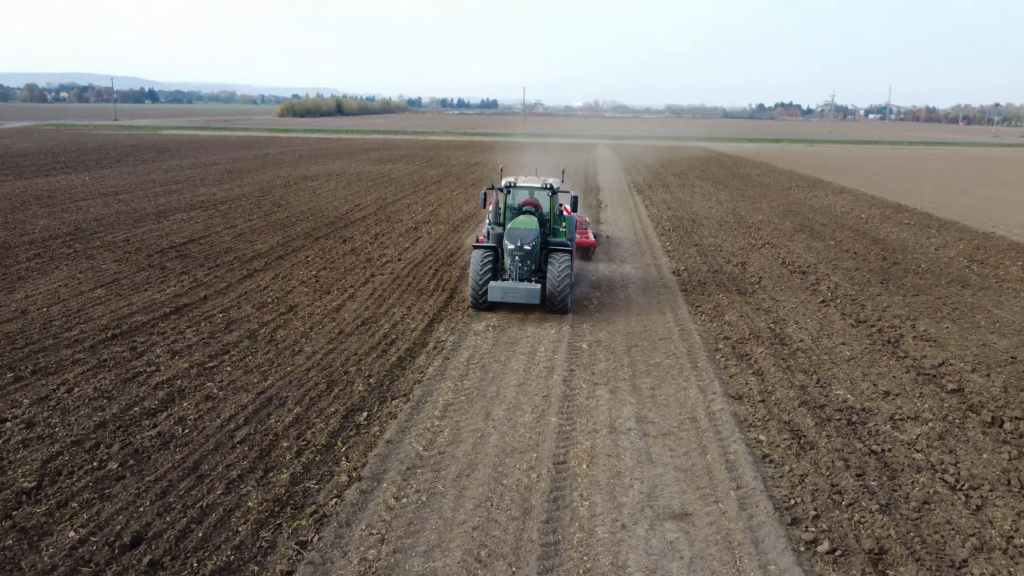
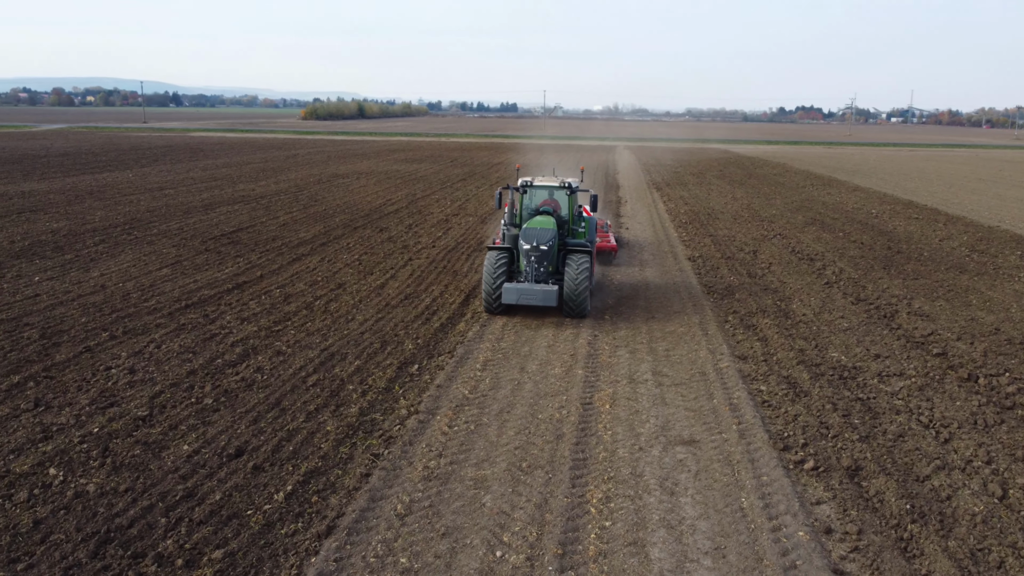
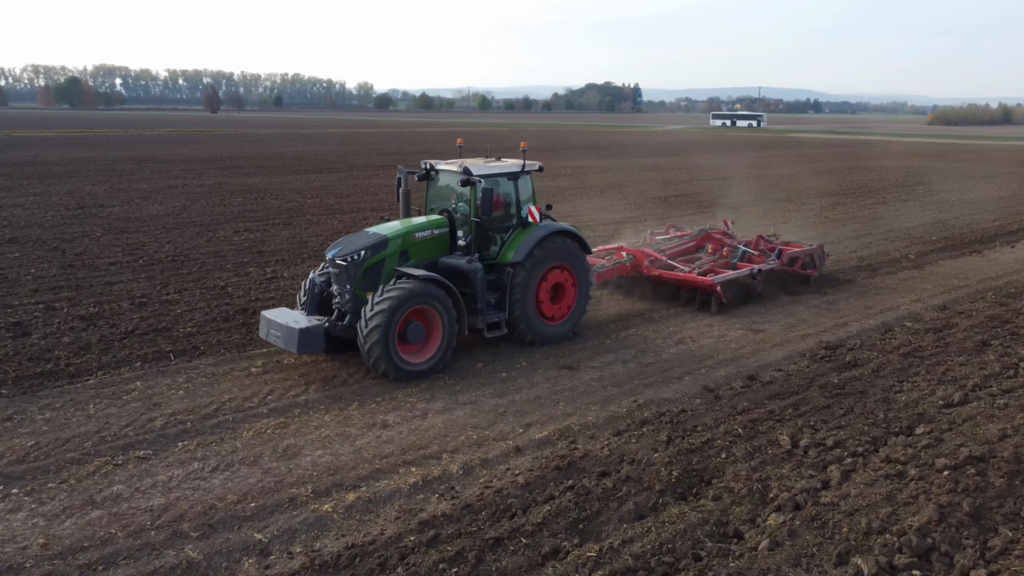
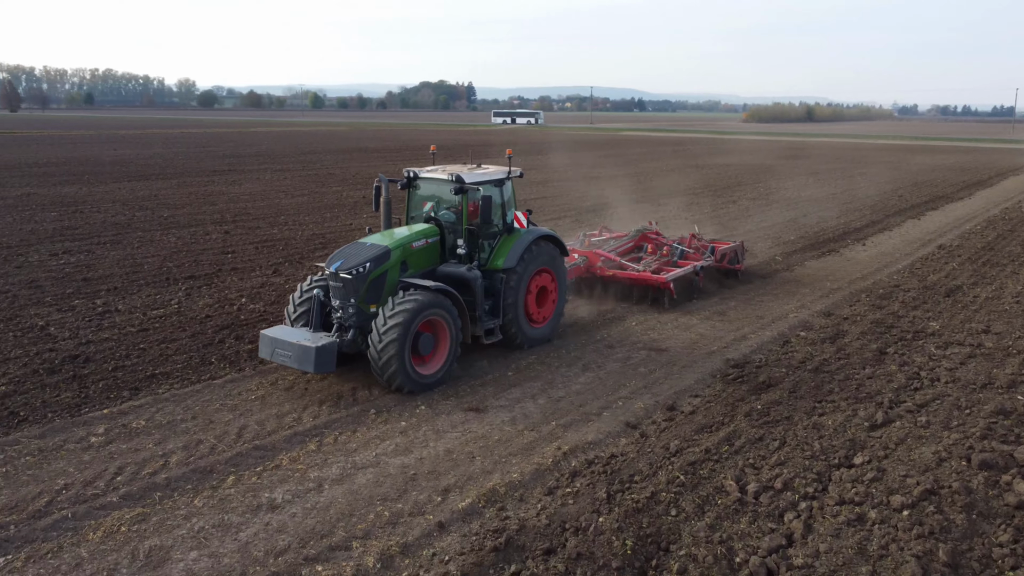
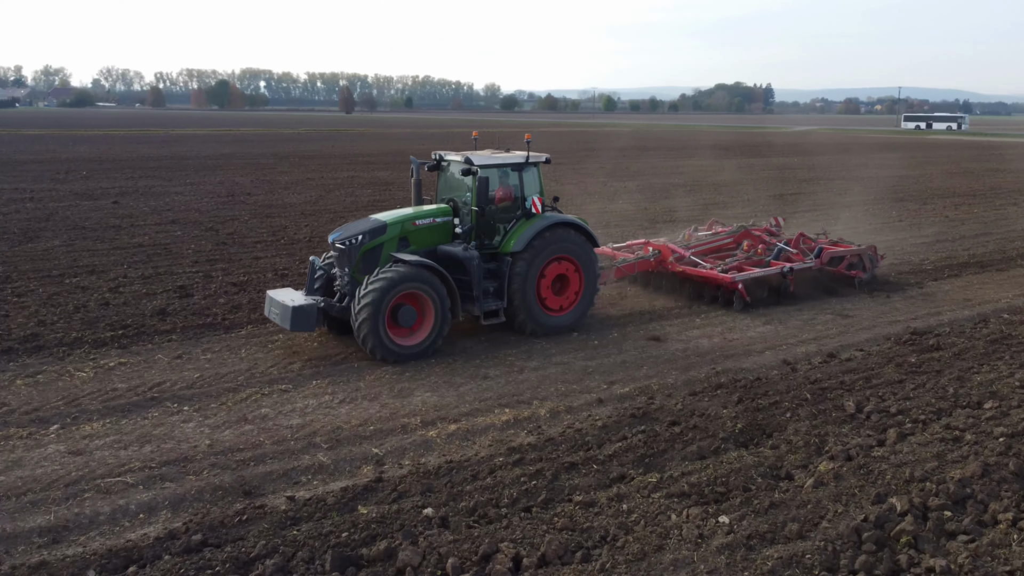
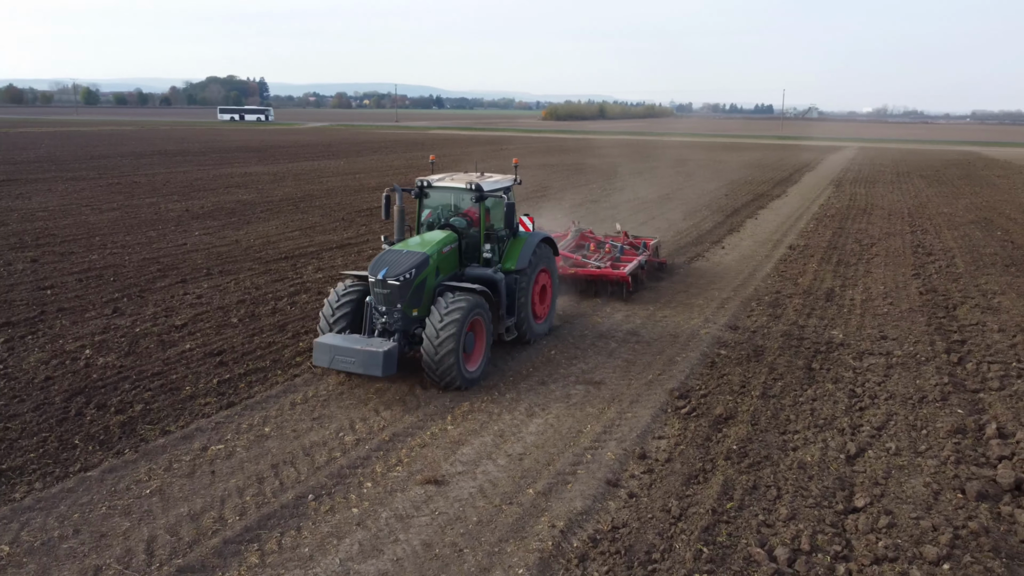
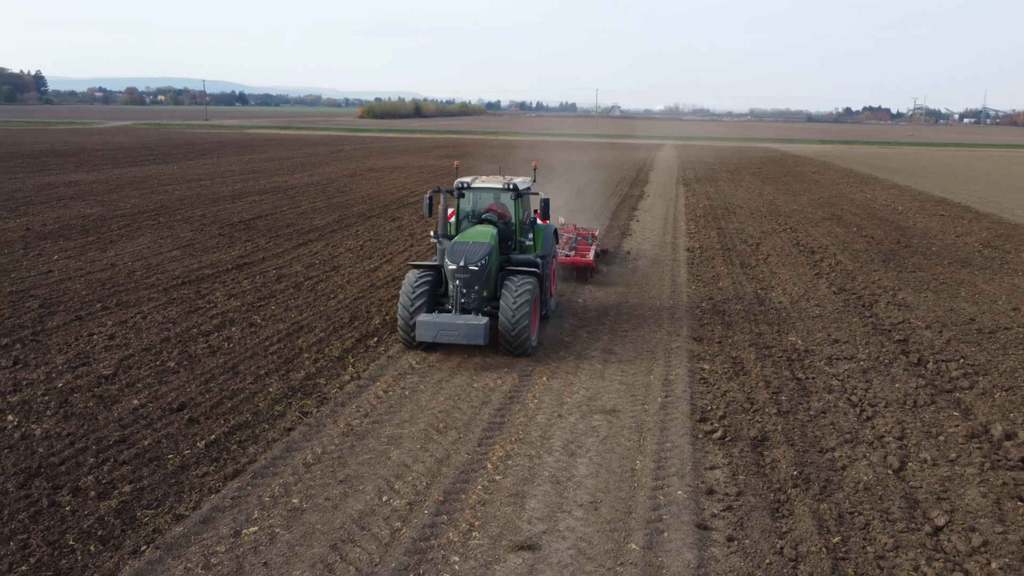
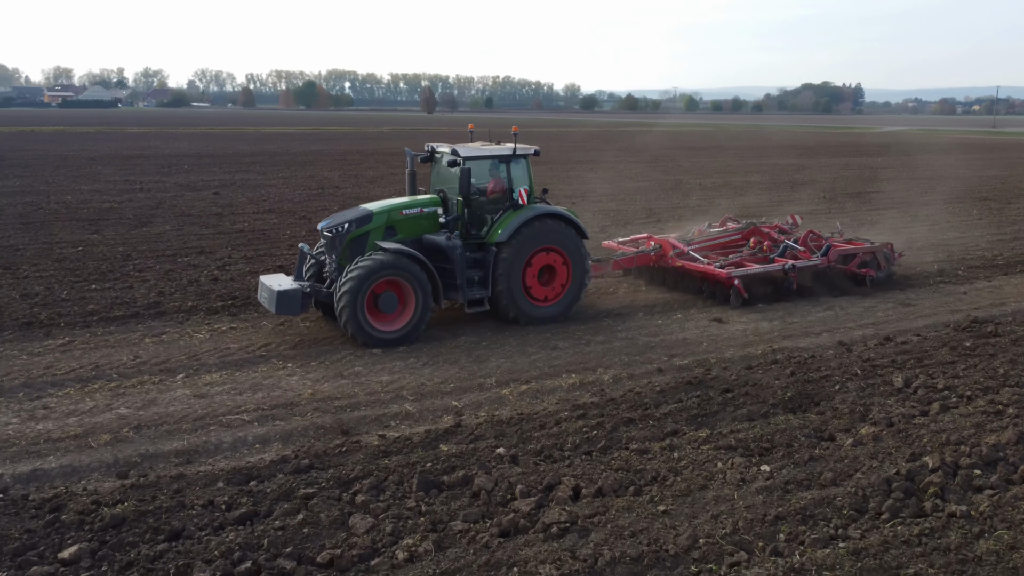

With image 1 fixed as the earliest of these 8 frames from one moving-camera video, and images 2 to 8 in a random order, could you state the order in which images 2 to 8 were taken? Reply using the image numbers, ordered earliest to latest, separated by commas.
2, 7, 6, 4, 3, 5, 8
